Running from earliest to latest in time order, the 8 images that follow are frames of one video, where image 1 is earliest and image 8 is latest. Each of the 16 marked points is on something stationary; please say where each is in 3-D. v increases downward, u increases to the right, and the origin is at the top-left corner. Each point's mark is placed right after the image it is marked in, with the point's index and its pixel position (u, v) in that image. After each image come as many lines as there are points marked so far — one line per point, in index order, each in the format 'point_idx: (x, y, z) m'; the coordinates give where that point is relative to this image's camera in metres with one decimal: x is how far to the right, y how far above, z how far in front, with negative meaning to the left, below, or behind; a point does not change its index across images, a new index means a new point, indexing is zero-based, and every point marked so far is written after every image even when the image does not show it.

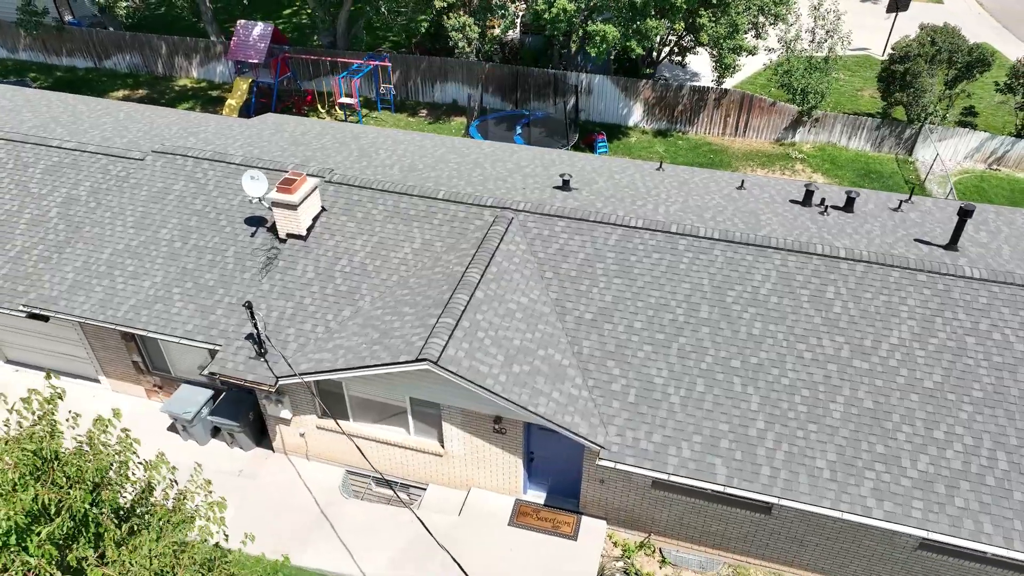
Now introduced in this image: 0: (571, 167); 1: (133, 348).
0: (+1.4, +2.7, +15.6) m
1: (-7.1, -1.2, +13.5) m
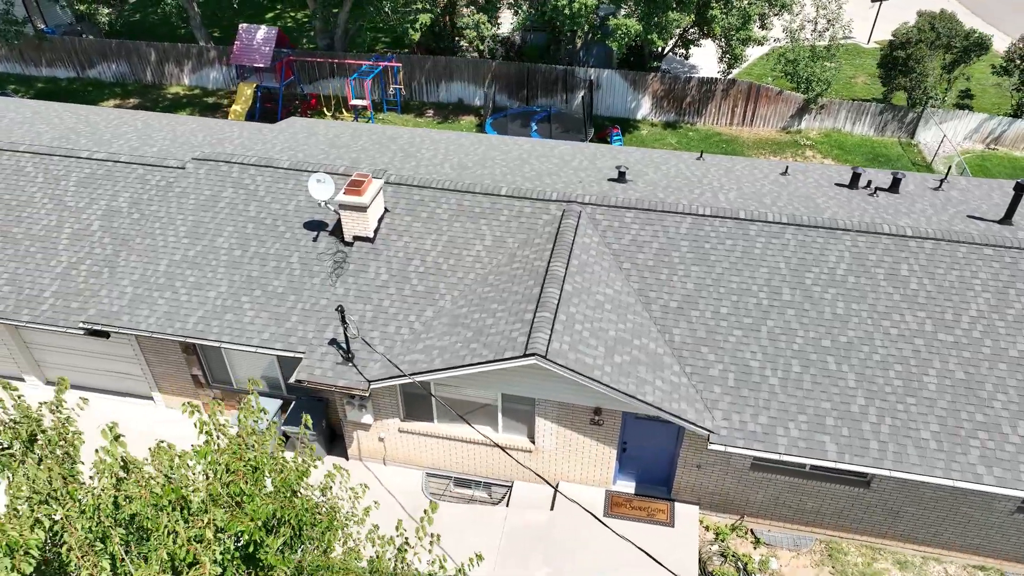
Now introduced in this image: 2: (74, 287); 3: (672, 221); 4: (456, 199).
0: (+2.4, +2.9, +15.7) m
1: (-5.8, -1.4, +13.1) m
2: (-7.9, 0.0, +12.9) m
3: (+2.9, +1.2, +12.7) m
4: (-1.0, +1.7, +13.3) m
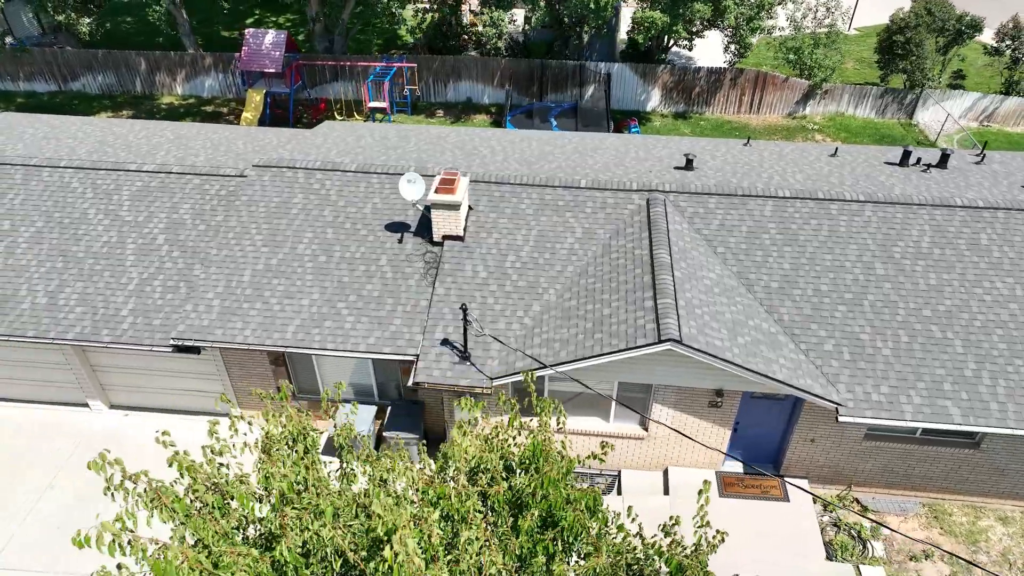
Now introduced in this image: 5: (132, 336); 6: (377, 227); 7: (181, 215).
0: (+3.6, +3.1, +15.9) m
1: (-4.1, -1.5, +12.7) m
2: (-6.2, -0.3, +12.4) m
3: (+4.4, +1.5, +13.0) m
4: (+0.5, +1.8, +13.3) m
5: (-6.4, -0.8, +12.0) m
6: (-2.5, +1.1, +13.0) m
7: (-6.4, +1.4, +13.7) m
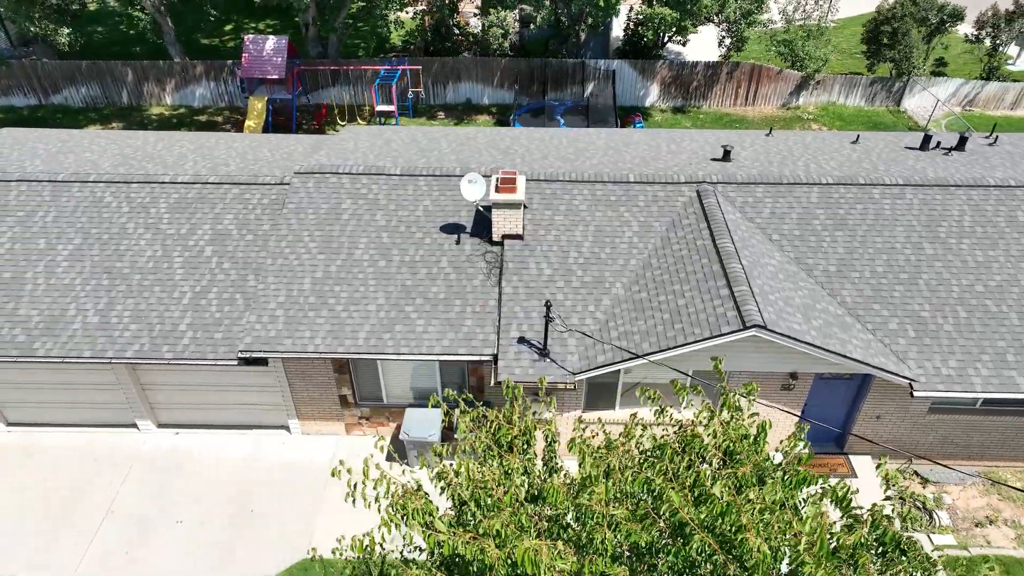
0: (+4.3, +3.4, +16.2) m
1: (-2.9, -1.6, +12.6) m
2: (-5.1, -0.5, +12.1) m
3: (+5.4, +1.8, +13.3) m
4: (+1.4, +1.9, +13.4) m
5: (-5.2, -1.0, +11.7) m
6: (-1.4, +1.1, +13.0) m
7: (-5.4, +1.2, +13.4) m
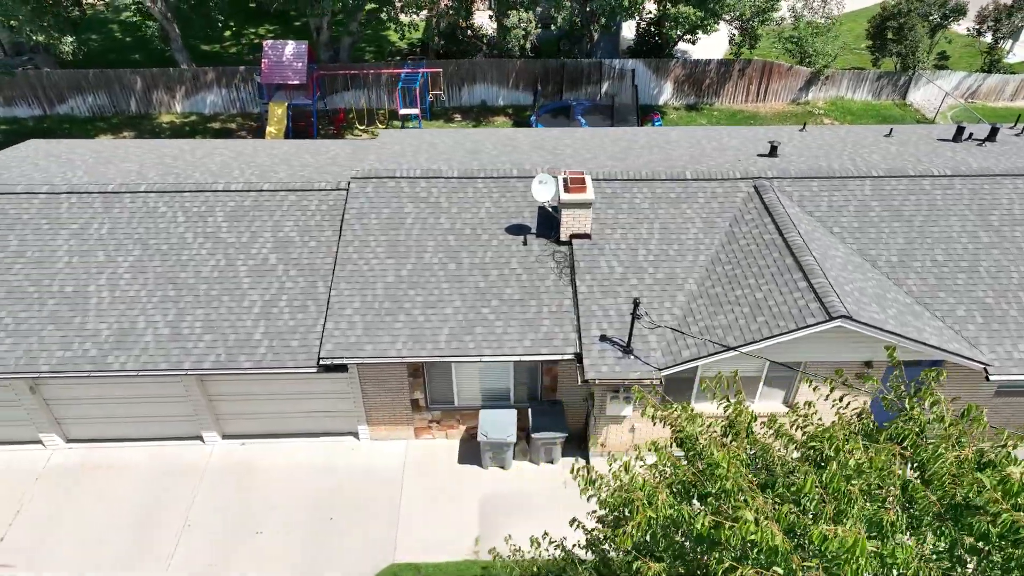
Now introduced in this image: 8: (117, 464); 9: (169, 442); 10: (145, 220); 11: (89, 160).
0: (+5.3, +3.5, +16.5) m
1: (-1.6, -1.7, +12.6) m
2: (-3.8, -0.6, +12.0) m
3: (+6.6, +2.0, +13.7) m
4: (+2.6, +1.9, +13.6) m
5: (-3.9, -1.2, +11.6) m
6: (-0.2, +1.0, +13.0) m
7: (-4.2, +1.0, +13.3) m
8: (-7.2, -3.2, +13.0) m
9: (-6.4, -2.9, +13.4) m
10: (-6.9, +1.3, +13.4) m
11: (-9.4, +2.8, +15.7) m
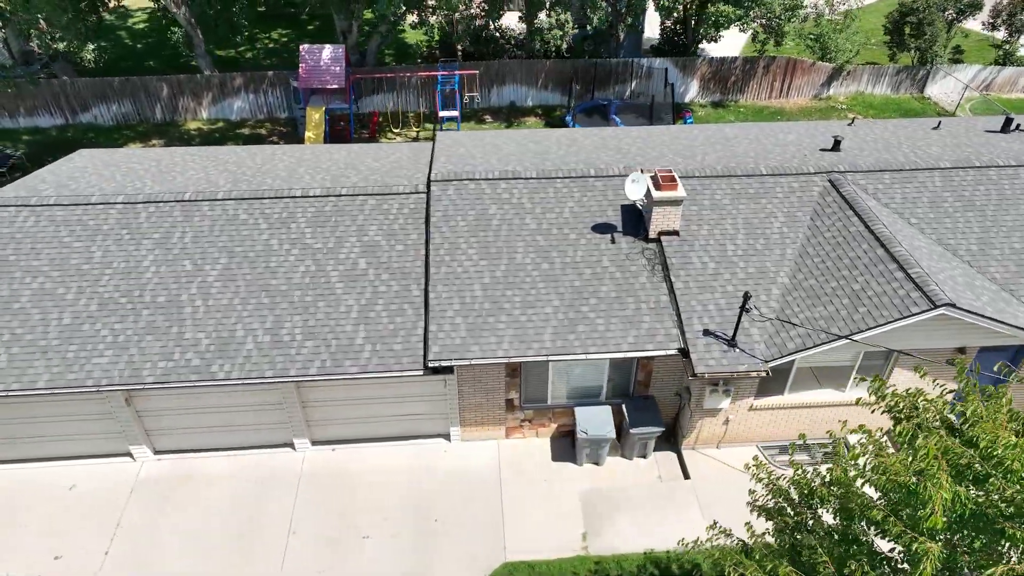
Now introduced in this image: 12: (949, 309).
0: (+6.7, +3.7, +16.8) m
1: (+0.1, -1.7, +12.7) m
2: (-2.1, -0.7, +12.0) m
3: (+8.1, +2.2, +14.0) m
4: (+4.1, +2.0, +13.8) m
5: (-2.2, -1.2, +11.6) m
6: (+1.4, +1.1, +13.1) m
7: (-2.6, +0.9, +13.3) m
8: (-5.5, -3.4, +12.9) m
9: (-4.7, -3.0, +13.3) m
10: (-5.3, +1.1, +13.3) m
11: (-7.9, +2.6, +15.6) m
12: (+6.6, -0.3, +10.7) m
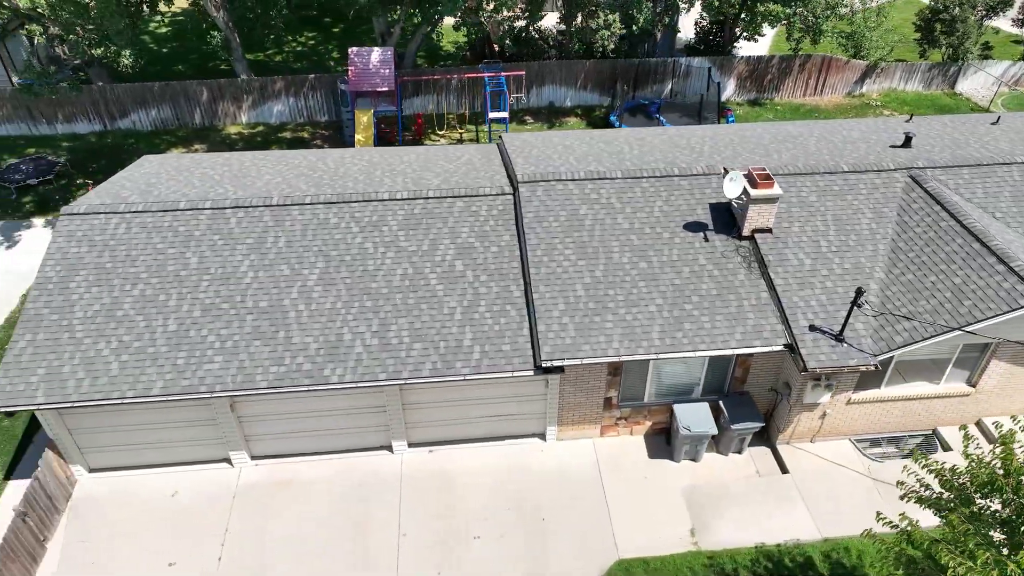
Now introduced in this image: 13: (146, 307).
0: (+8.4, +3.8, +17.1) m
1: (+1.8, -1.7, +12.8) m
2: (-0.3, -0.7, +12.0) m
3: (+9.8, +2.3, +14.3) m
4: (+5.9, +2.1, +14.0) m
5: (-0.4, -1.3, +11.6) m
6: (+3.1, +1.1, +13.3) m
7: (-0.9, +0.9, +13.3) m
8: (-3.7, -3.4, +12.9) m
9: (-2.9, -3.1, +13.3) m
10: (-3.6, +1.1, +13.3) m
11: (-6.2, +2.5, +15.5) m
12: (+8.5, -0.2, +11.0) m
13: (-6.3, -0.3, +12.2) m
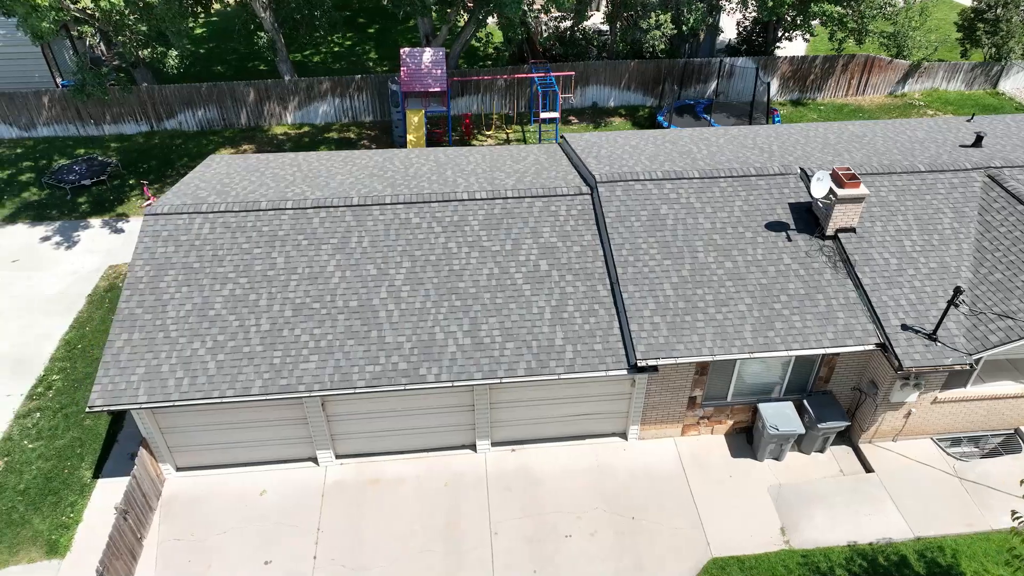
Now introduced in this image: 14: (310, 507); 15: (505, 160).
0: (+9.9, +3.8, +17.1) m
1: (+3.4, -1.7, +12.8) m
2: (+1.2, -0.7, +12.1) m
3: (+11.4, +2.4, +14.3) m
4: (+7.4, +2.1, +14.0) m
5: (+1.2, -1.2, +11.7) m
6: (+4.6, +1.1, +13.3) m
7: (+0.7, +0.9, +13.3) m
8: (-2.1, -3.4, +13.0) m
9: (-1.4, -3.1, +13.4) m
10: (-2.1, +1.1, +13.4) m
11: (-4.7, +2.5, +15.6) m
12: (+10.0, -0.2, +11.0) m
13: (-4.7, -0.3, +12.2) m
14: (-3.5, -3.8, +12.4) m
15: (-0.2, +3.0, +16.3) m
